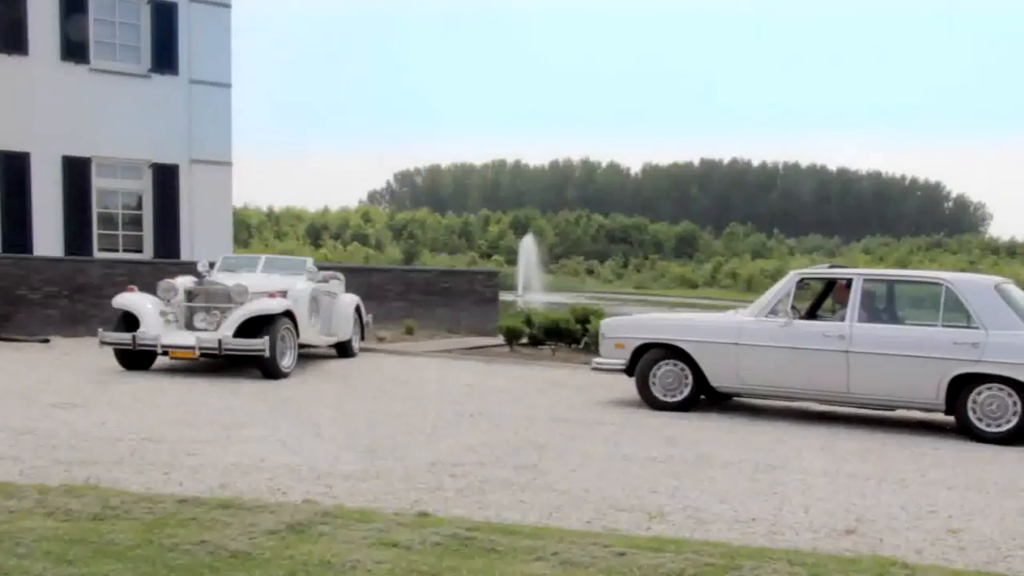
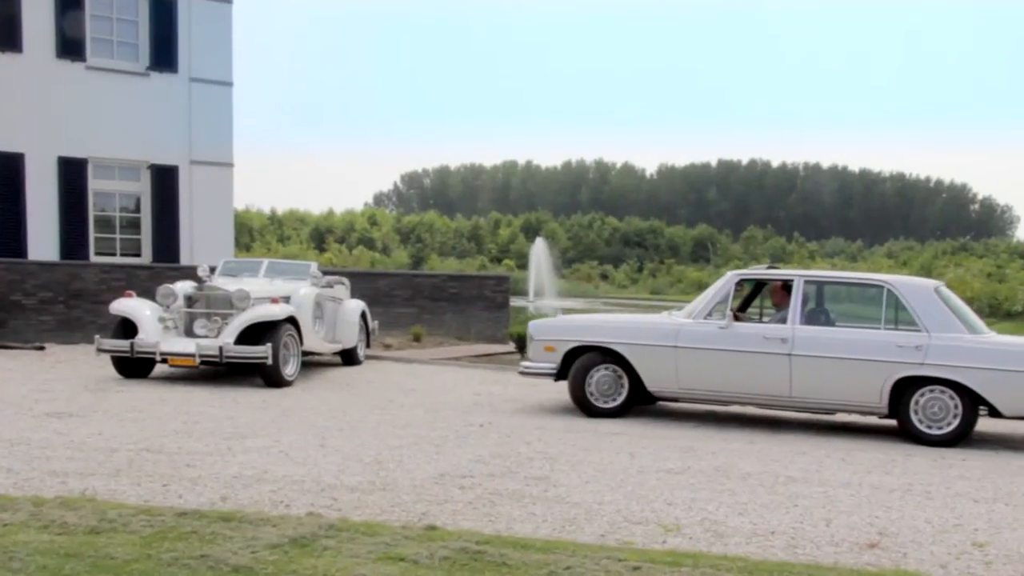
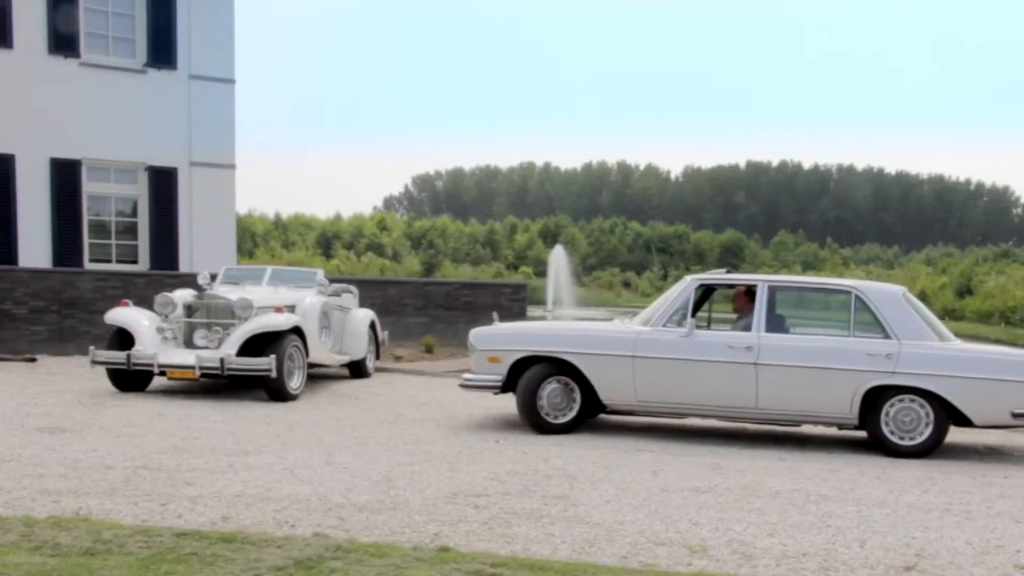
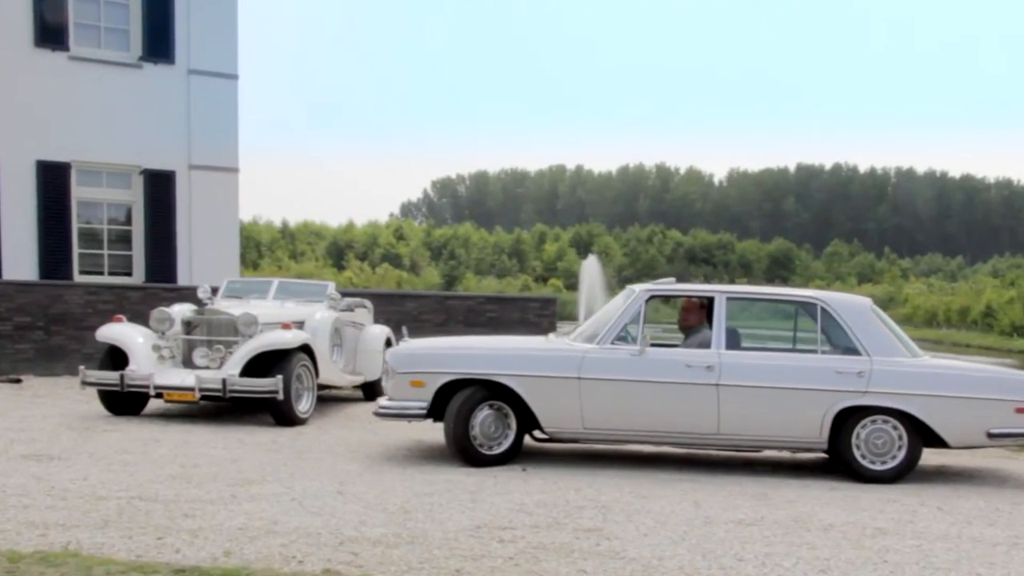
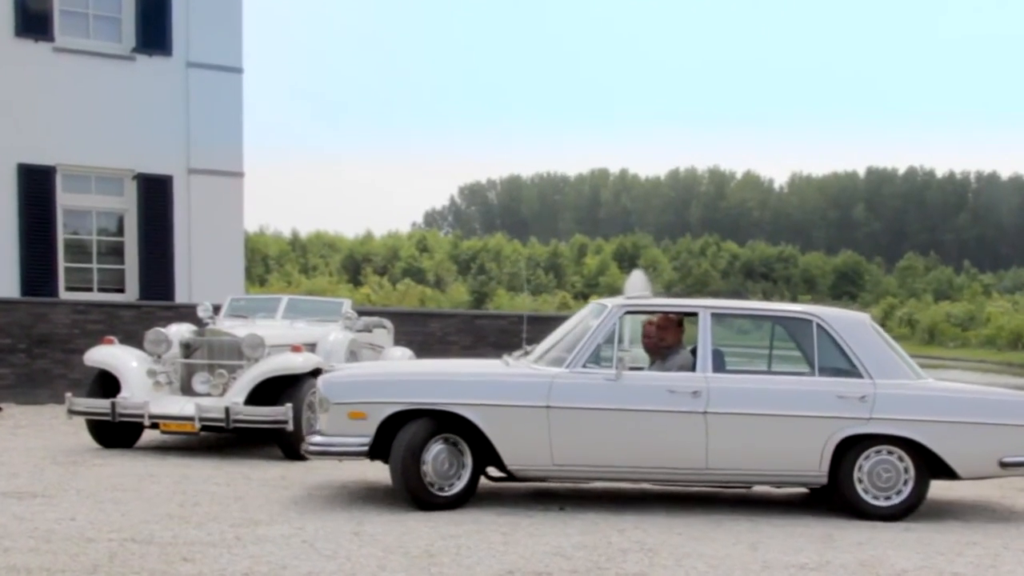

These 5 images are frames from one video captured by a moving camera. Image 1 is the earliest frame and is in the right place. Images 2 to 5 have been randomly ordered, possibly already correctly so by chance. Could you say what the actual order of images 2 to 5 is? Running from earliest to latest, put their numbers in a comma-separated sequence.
2, 3, 4, 5
